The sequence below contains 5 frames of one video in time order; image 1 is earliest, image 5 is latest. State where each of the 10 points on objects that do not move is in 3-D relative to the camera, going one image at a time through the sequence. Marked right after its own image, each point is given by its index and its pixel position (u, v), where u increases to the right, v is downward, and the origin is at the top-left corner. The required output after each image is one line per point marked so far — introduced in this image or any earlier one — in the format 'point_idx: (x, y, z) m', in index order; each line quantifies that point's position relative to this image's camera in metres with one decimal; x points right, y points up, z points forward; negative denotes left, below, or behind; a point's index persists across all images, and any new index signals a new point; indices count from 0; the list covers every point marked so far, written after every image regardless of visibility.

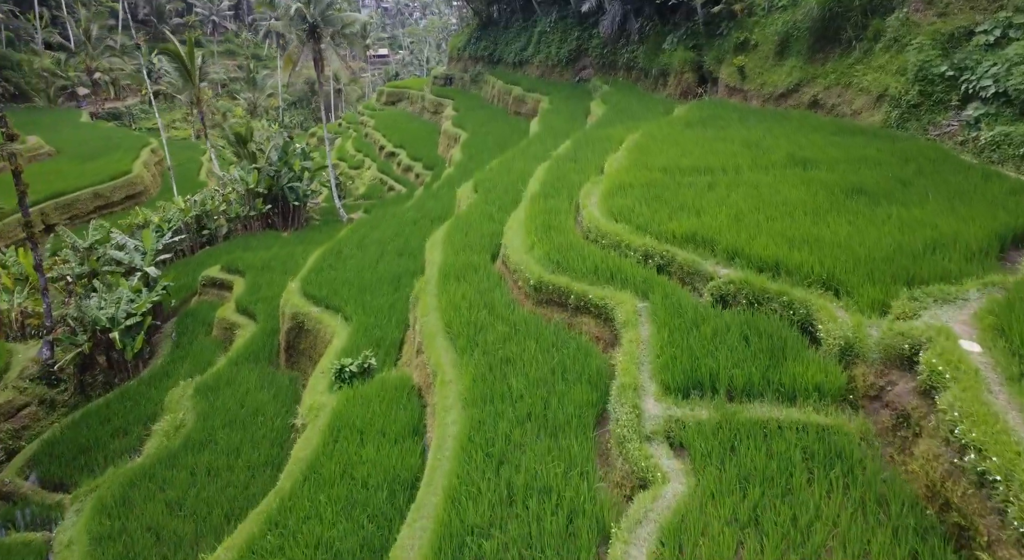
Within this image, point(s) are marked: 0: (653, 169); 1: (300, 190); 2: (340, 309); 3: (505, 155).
0: (+1.5, +1.2, +8.0) m
1: (-4.8, +2.0, +16.7) m
2: (-2.0, -0.3, +8.5) m
3: (-0.1, +2.1, +12.6) m
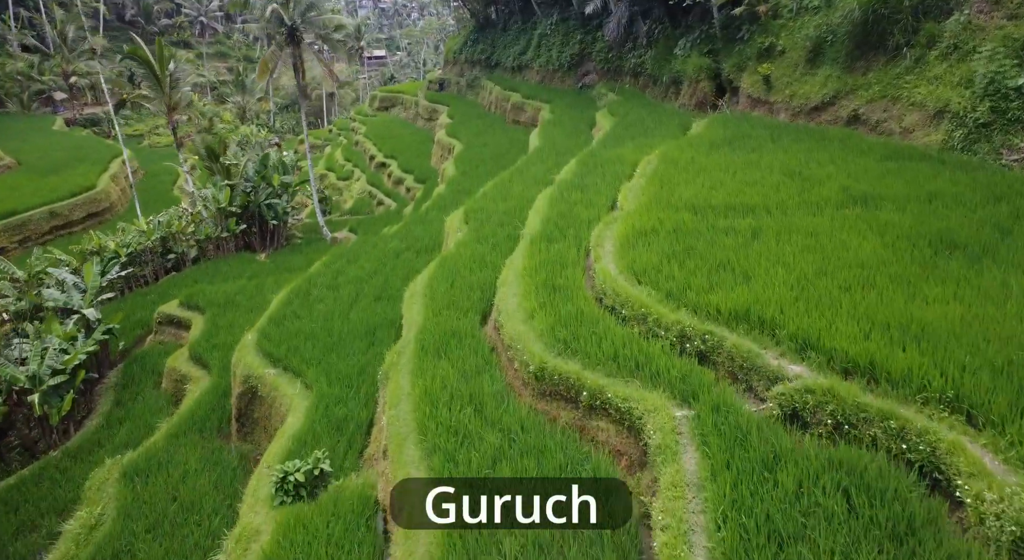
0: (+1.5, +0.7, +6.6) m
1: (-4.8, +1.5, +15.2) m
2: (-2.0, -0.9, +7.0) m
3: (-0.2, +1.5, +11.2) m
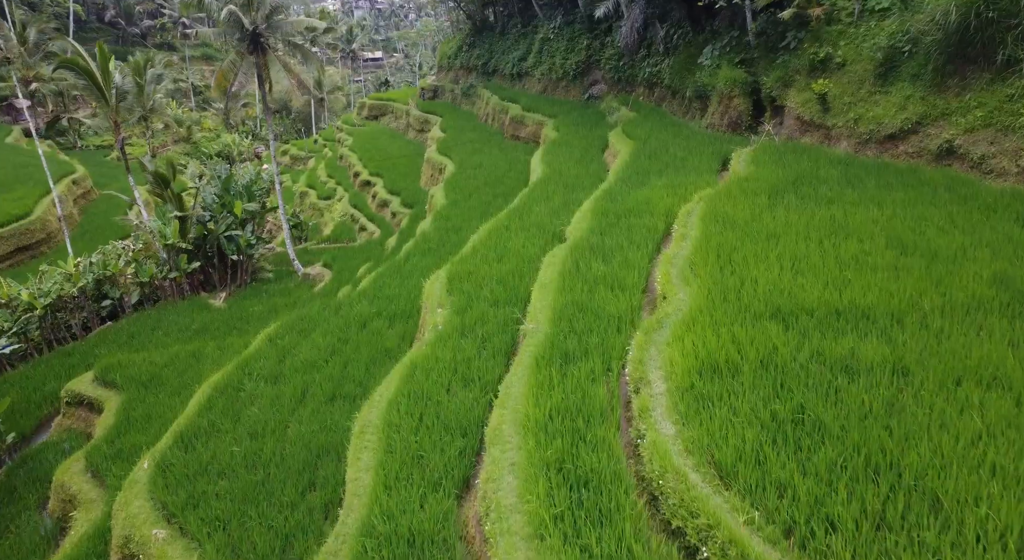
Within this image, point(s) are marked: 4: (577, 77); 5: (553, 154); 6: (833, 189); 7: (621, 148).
0: (+1.5, -0.2, +4.4) m
1: (-4.8, +0.6, +13.0) m
2: (-2.0, -1.7, +4.8) m
3: (-0.2, +0.7, +9.0) m
4: (+1.7, +5.3, +19.3) m
5: (+0.7, +2.1, +12.7) m
6: (+3.0, +0.9, +6.9) m
7: (+1.7, +2.1, +11.6) m
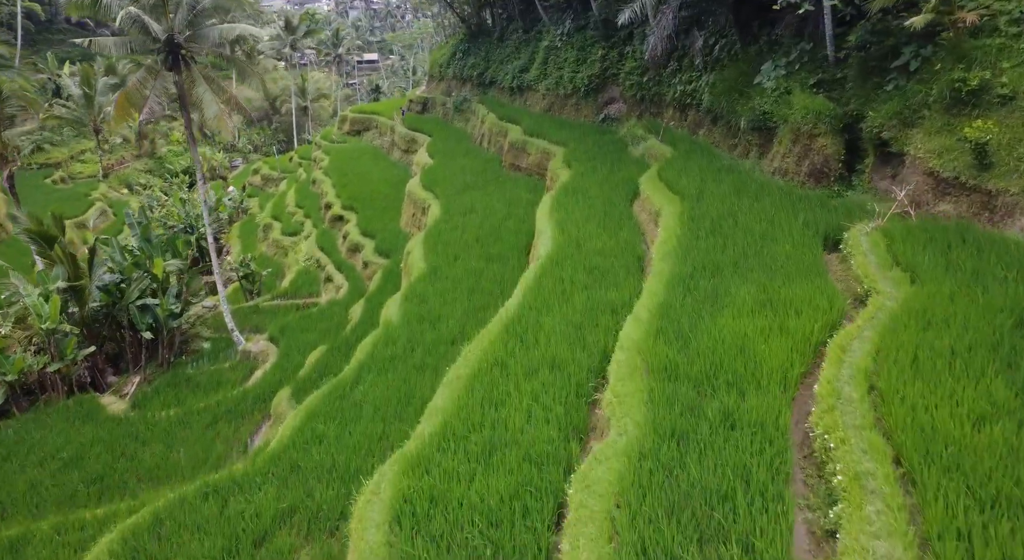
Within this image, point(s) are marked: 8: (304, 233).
0: (+1.4, -1.4, +1.1) m
1: (-4.9, -0.6, +9.7) m
2: (-2.0, -2.9, +1.5) m
3: (-0.2, -0.5, +5.7) m
4: (+1.7, +4.0, +16.1) m
5: (+0.7, +0.9, +9.4) m
6: (+3.0, -0.4, +3.6) m
7: (+1.7, +0.8, +8.3) m
8: (-5.0, +1.1, +17.8) m
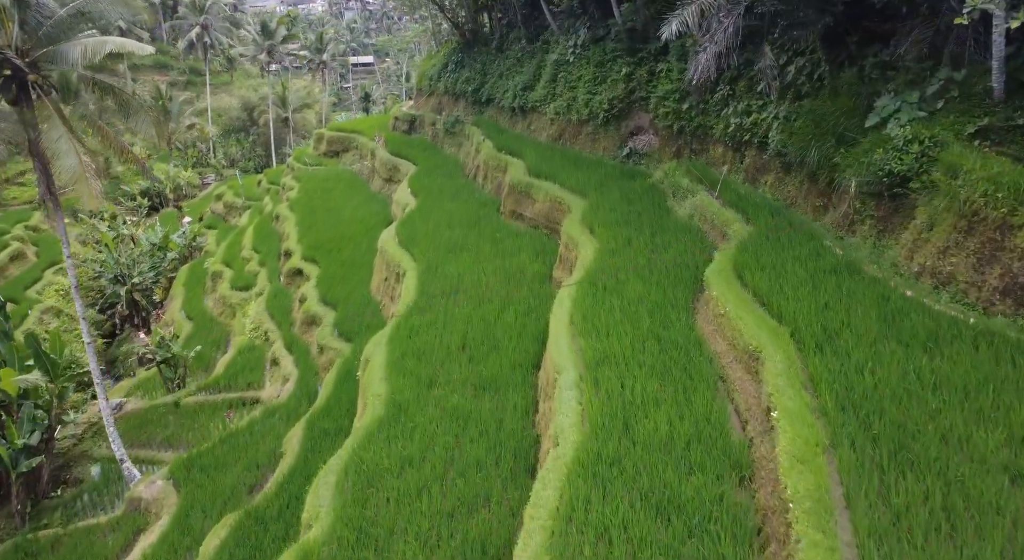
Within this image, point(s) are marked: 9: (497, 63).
0: (+1.5, -2.6, -2.3) m
1: (-4.9, -1.8, +6.4) m
2: (-2.0, -4.1, -1.9) m
3: (-0.2, -1.8, +2.3) m
4: (+1.7, +2.7, +12.7) m
5: (+0.7, -0.4, +6.1) m
6: (+3.0, -1.6, +0.2) m
7: (+1.7, -0.5, +4.9) m
8: (-5.0, -0.2, +14.4) m
9: (-0.4, +5.5, +18.8) m
